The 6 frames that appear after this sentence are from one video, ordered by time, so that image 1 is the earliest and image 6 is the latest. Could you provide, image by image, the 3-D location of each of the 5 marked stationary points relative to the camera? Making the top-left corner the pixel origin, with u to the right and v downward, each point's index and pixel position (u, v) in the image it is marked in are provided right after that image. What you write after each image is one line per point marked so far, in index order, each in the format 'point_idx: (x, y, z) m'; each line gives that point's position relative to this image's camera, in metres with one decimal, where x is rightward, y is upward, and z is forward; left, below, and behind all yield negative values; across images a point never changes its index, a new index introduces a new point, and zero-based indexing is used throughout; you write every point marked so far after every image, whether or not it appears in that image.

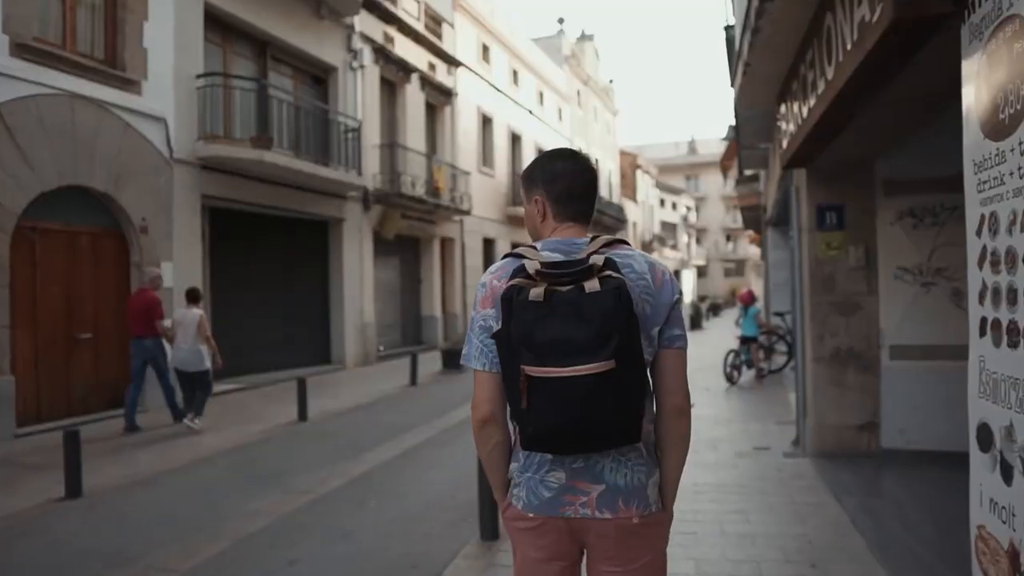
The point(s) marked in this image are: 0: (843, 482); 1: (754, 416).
0: (+2.4, -1.4, +6.1) m
1: (+2.7, -1.4, +9.2) m
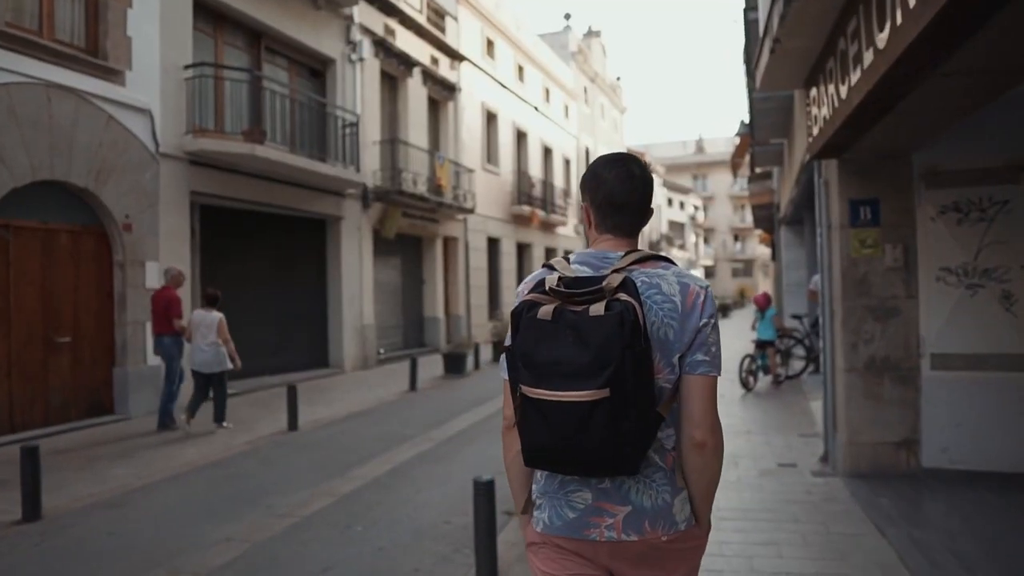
0: (+2.4, -1.4, +5.5) m
1: (+2.7, -1.4, +8.6) m
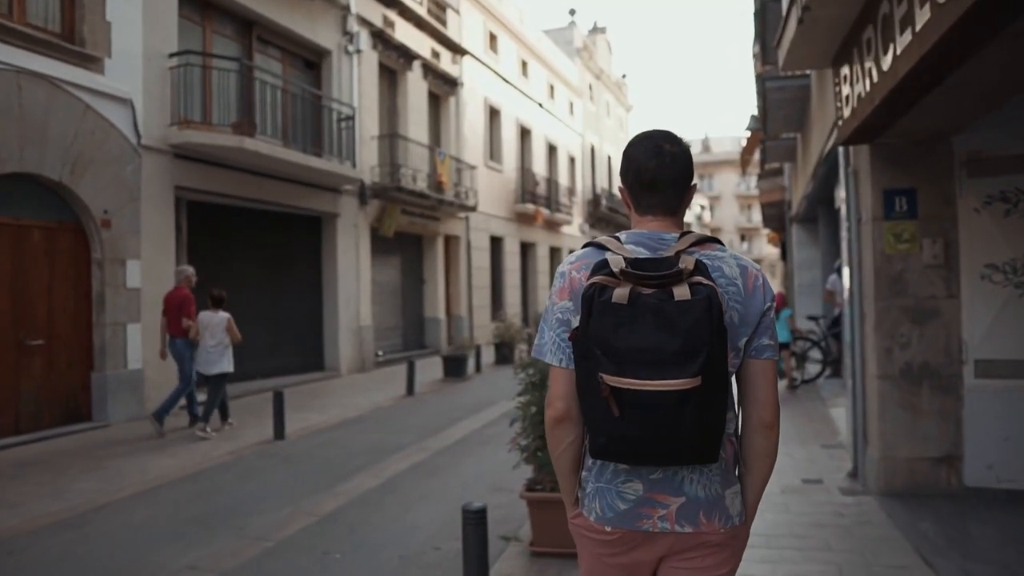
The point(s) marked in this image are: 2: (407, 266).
0: (+2.4, -1.4, +4.9) m
1: (+2.7, -1.4, +8.0) m
2: (-2.4, +0.5, +19.1) m
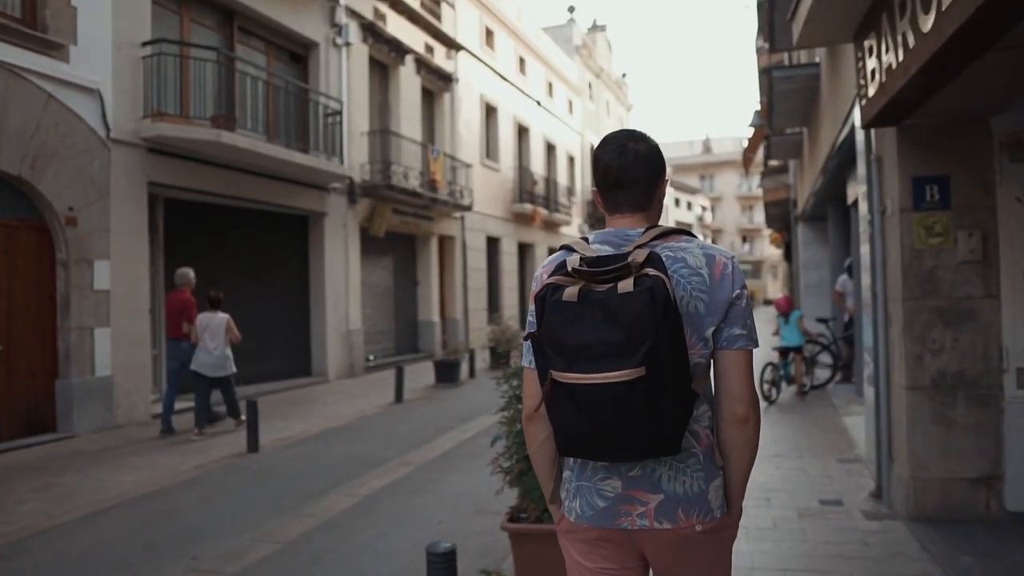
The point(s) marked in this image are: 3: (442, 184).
0: (+2.3, -1.4, +4.2) m
1: (+2.6, -1.4, +7.4) m
2: (-2.5, +0.5, +18.5) m
3: (-1.6, +2.3, +18.9) m
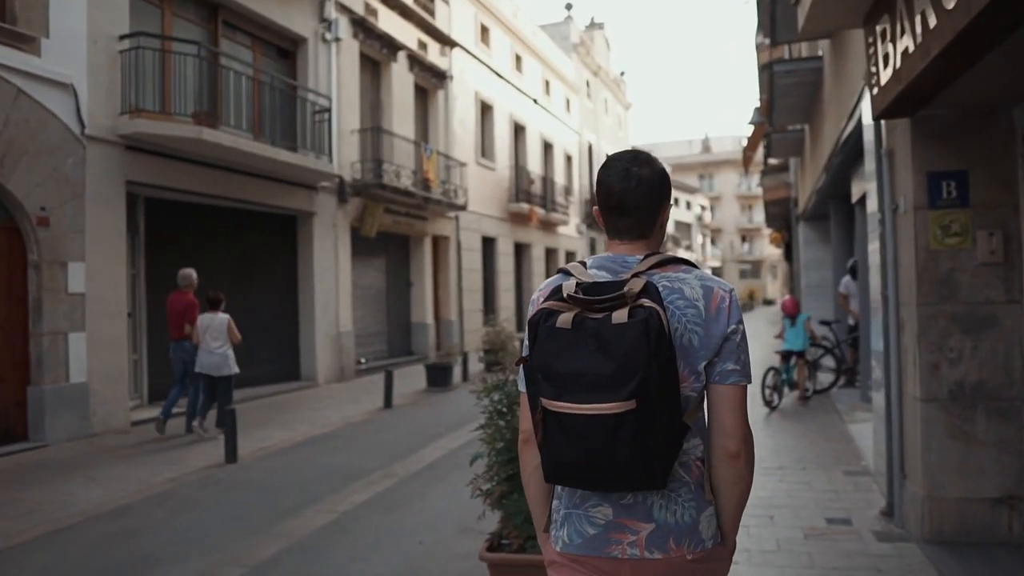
0: (+2.2, -1.4, +3.9) m
1: (+2.5, -1.5, +7.0) m
2: (-2.6, +0.4, +18.1) m
3: (-1.7, +2.3, +18.5) m
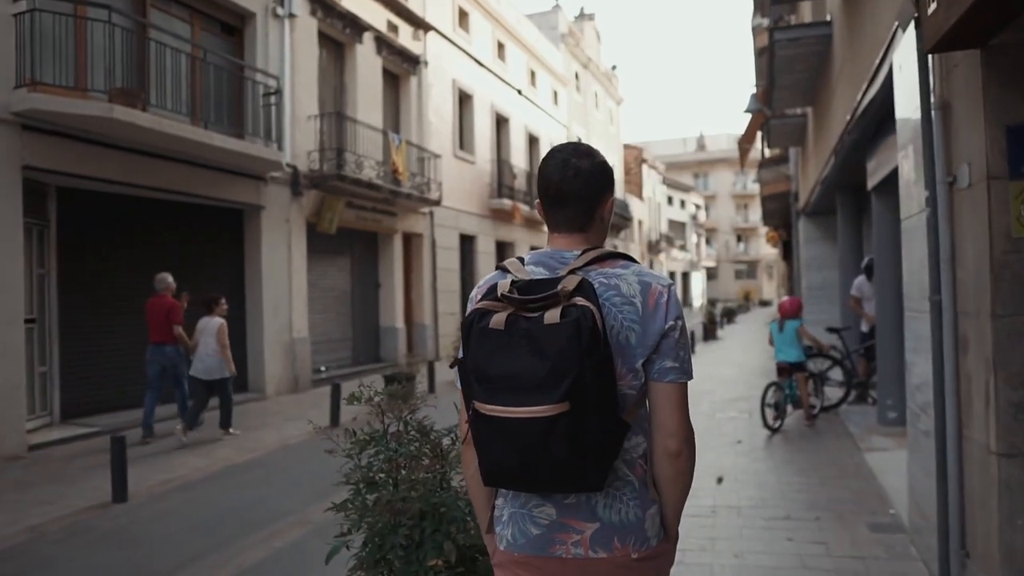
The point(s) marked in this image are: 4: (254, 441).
0: (+1.8, -1.5, +2.4) m
1: (+2.1, -1.5, +5.6) m
2: (-3.0, +0.4, +16.6) m
3: (-2.1, +2.3, +17.1) m
4: (-2.9, -1.7, +9.3) m
